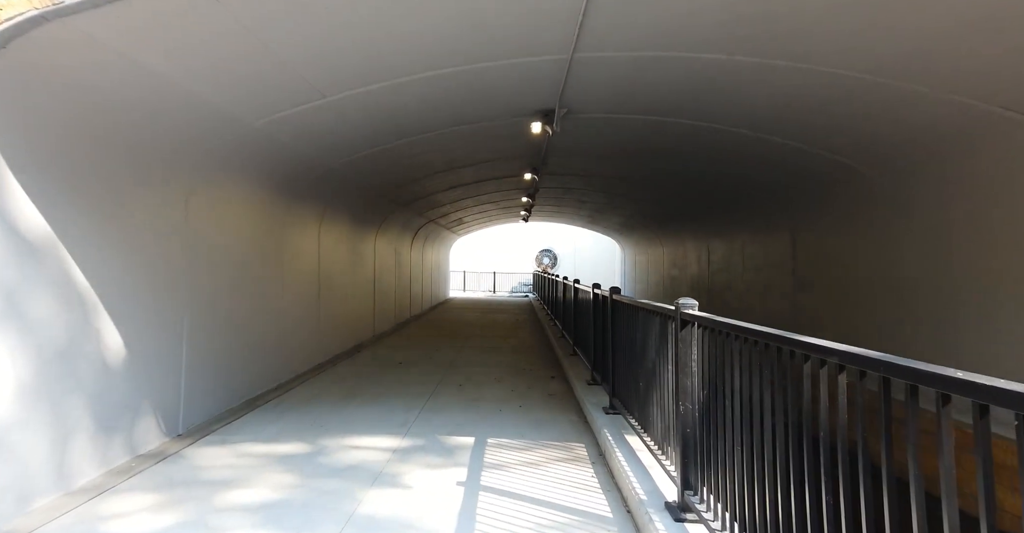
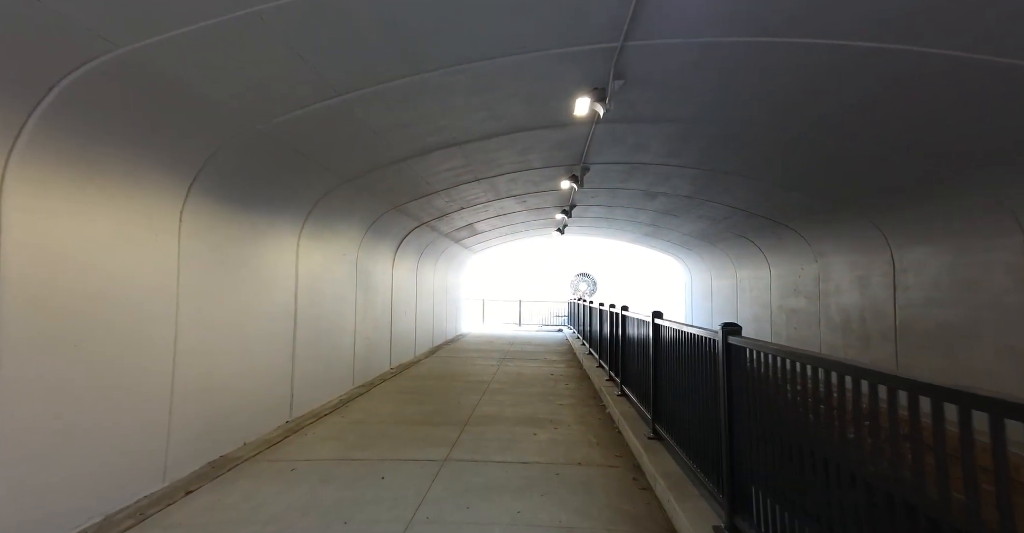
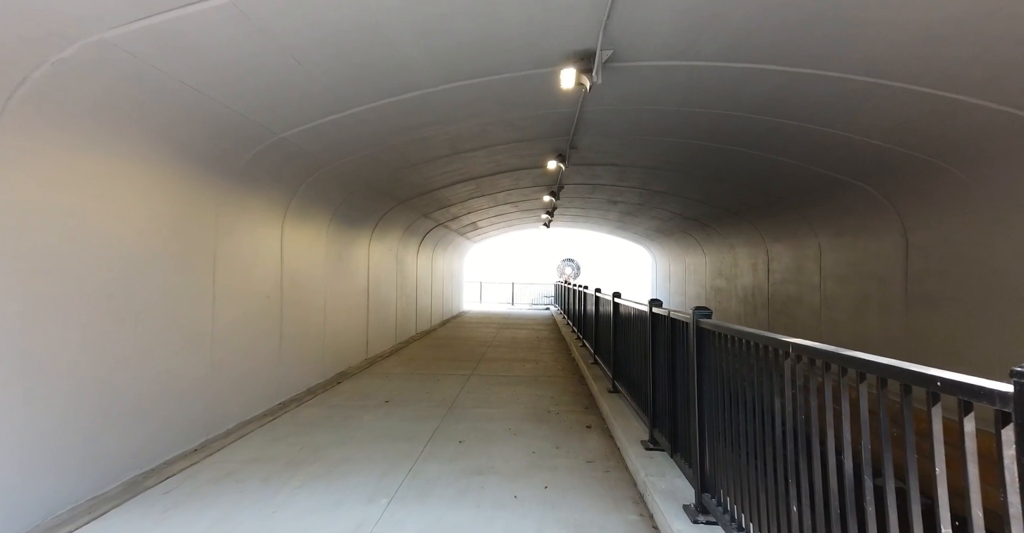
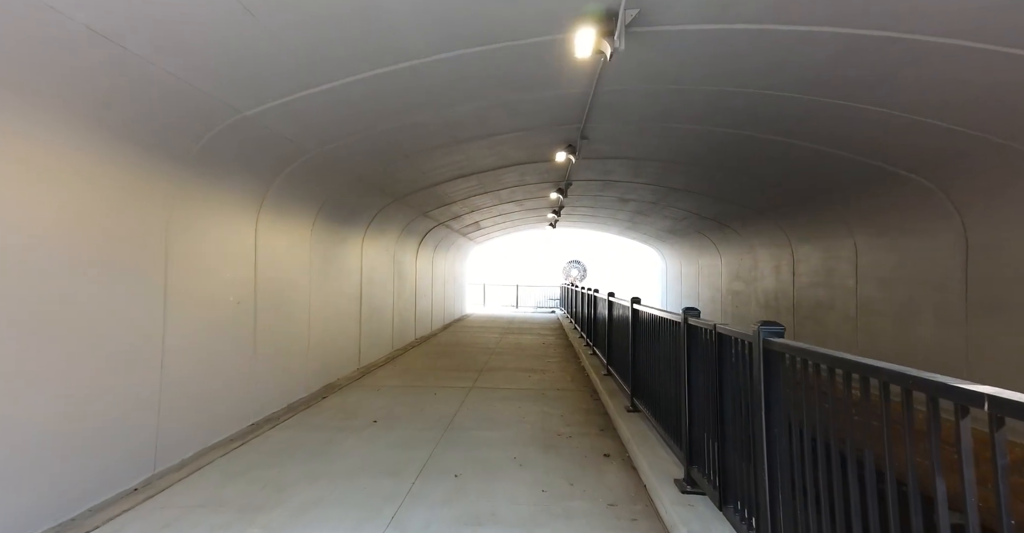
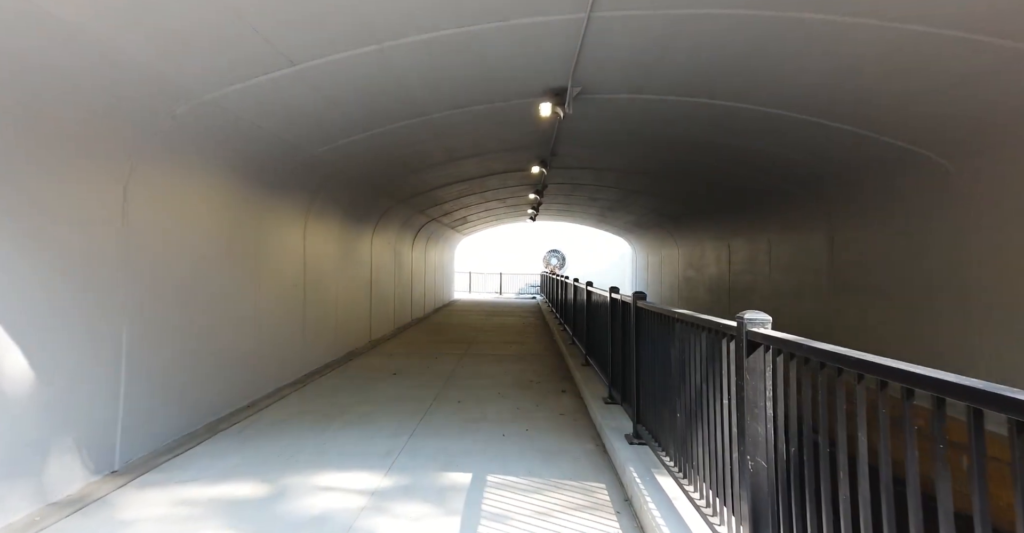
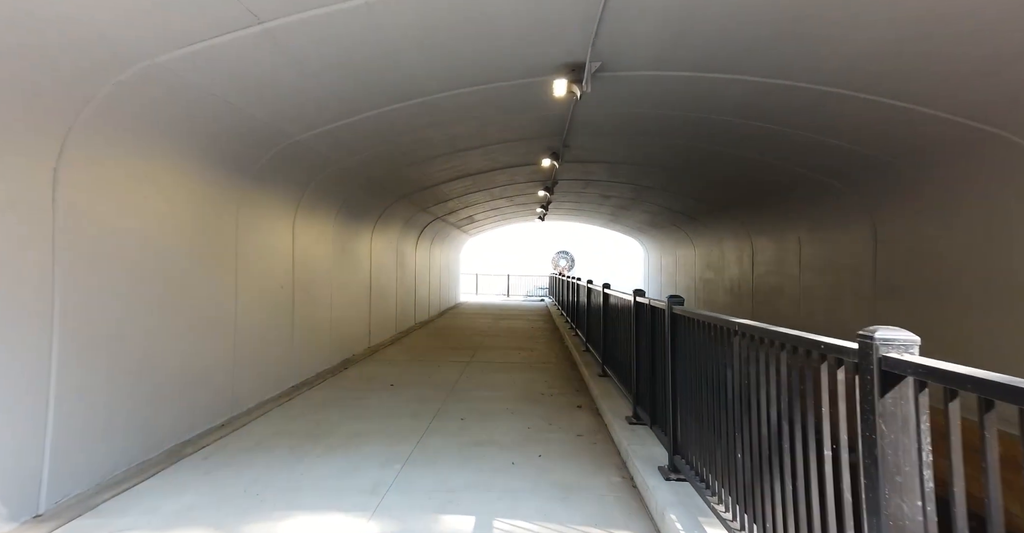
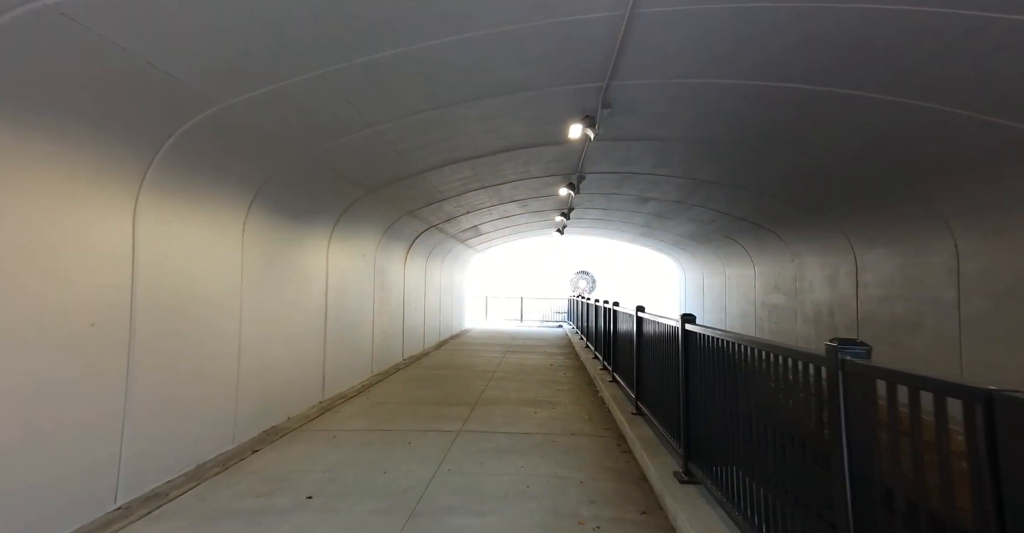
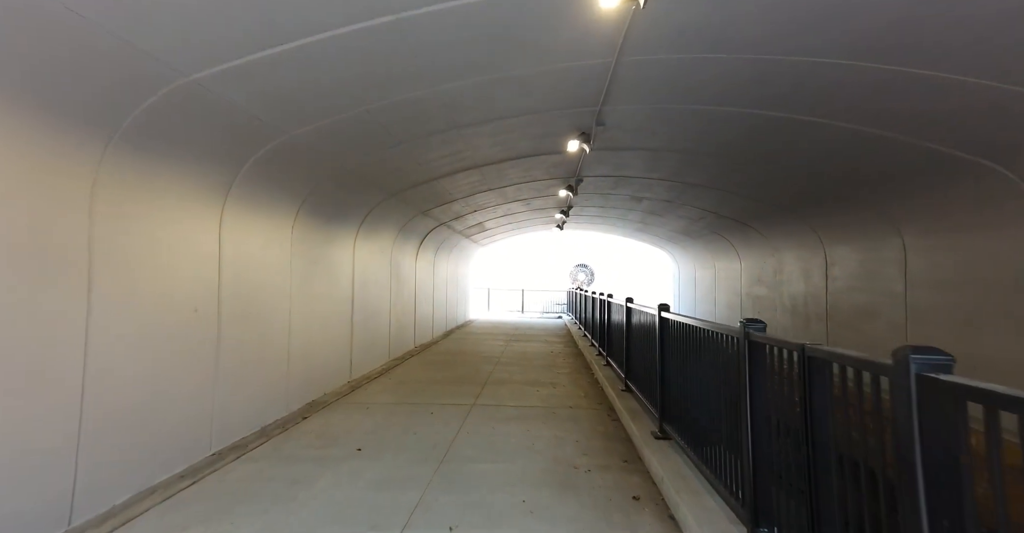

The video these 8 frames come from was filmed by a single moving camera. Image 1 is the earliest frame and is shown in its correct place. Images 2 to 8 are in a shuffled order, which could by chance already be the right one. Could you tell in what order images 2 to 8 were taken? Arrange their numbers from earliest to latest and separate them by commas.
5, 6, 3, 4, 8, 7, 2
